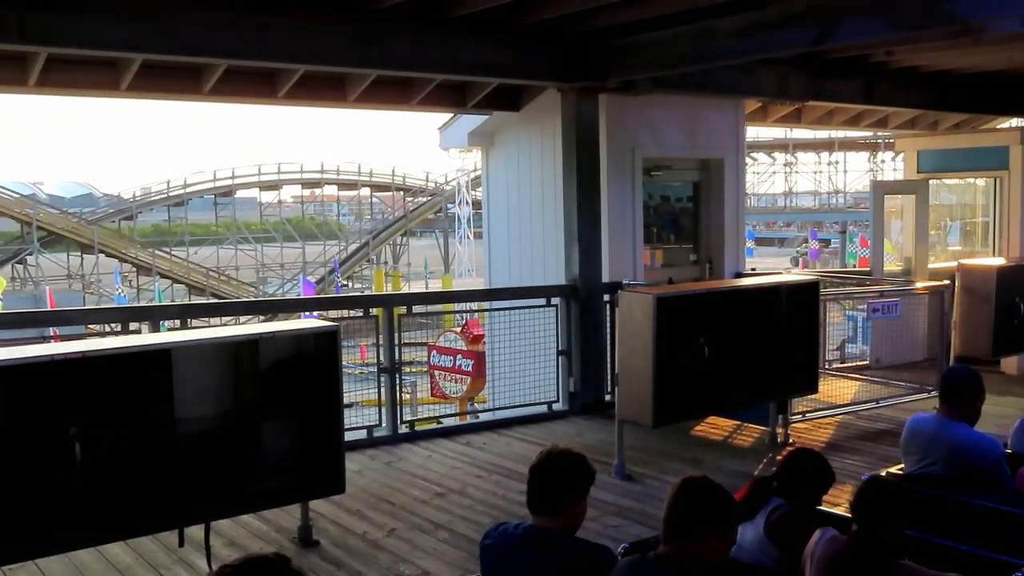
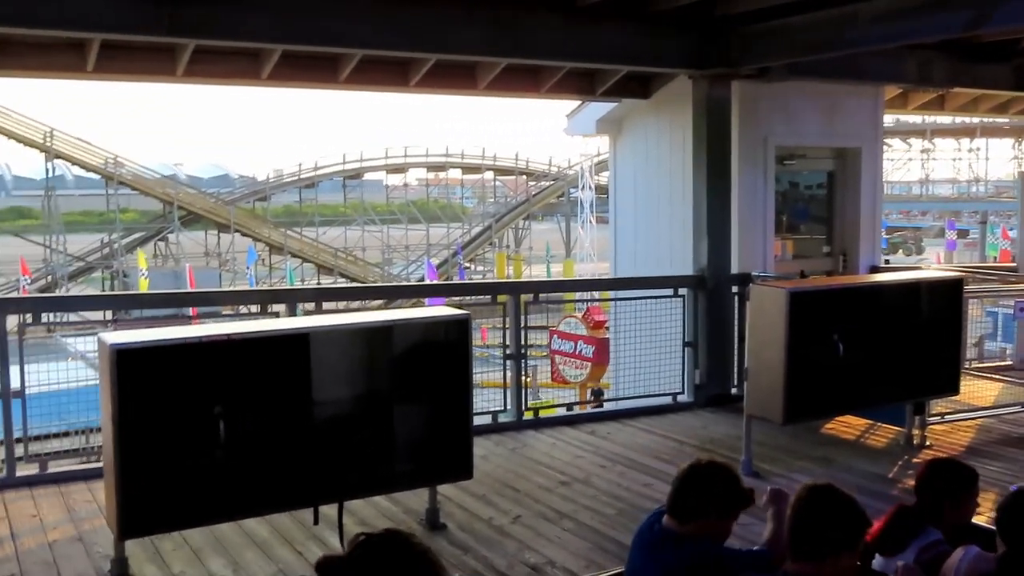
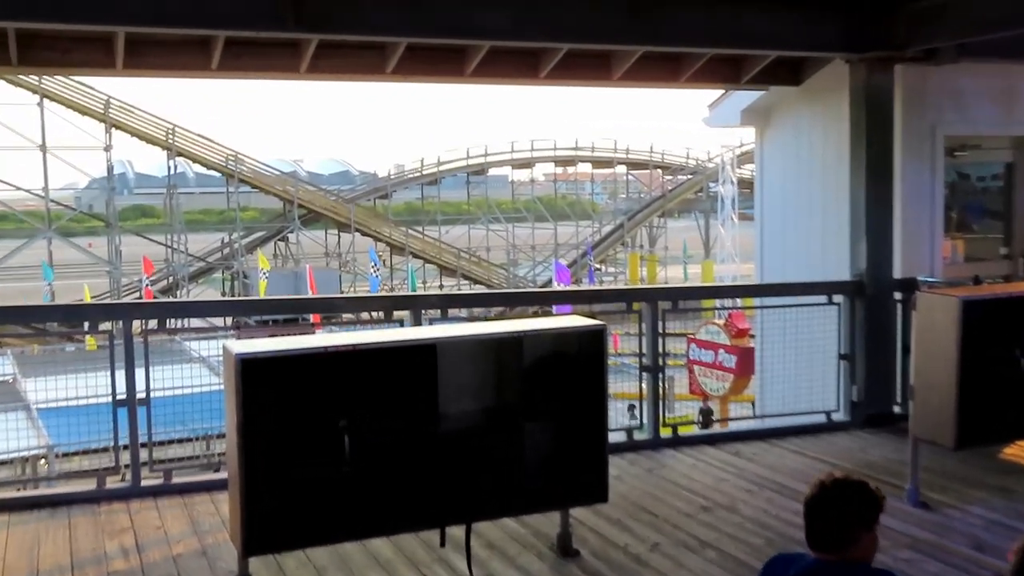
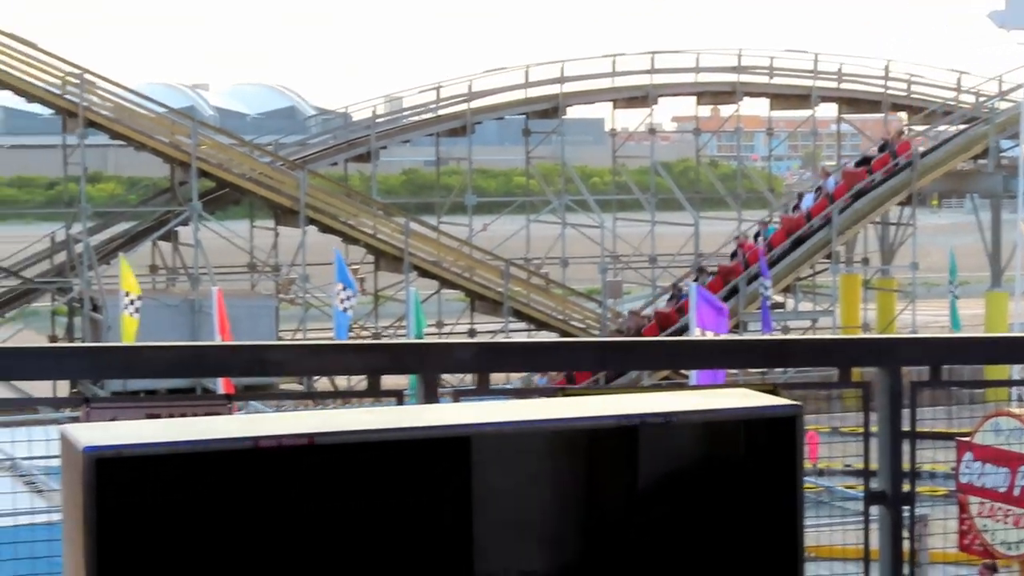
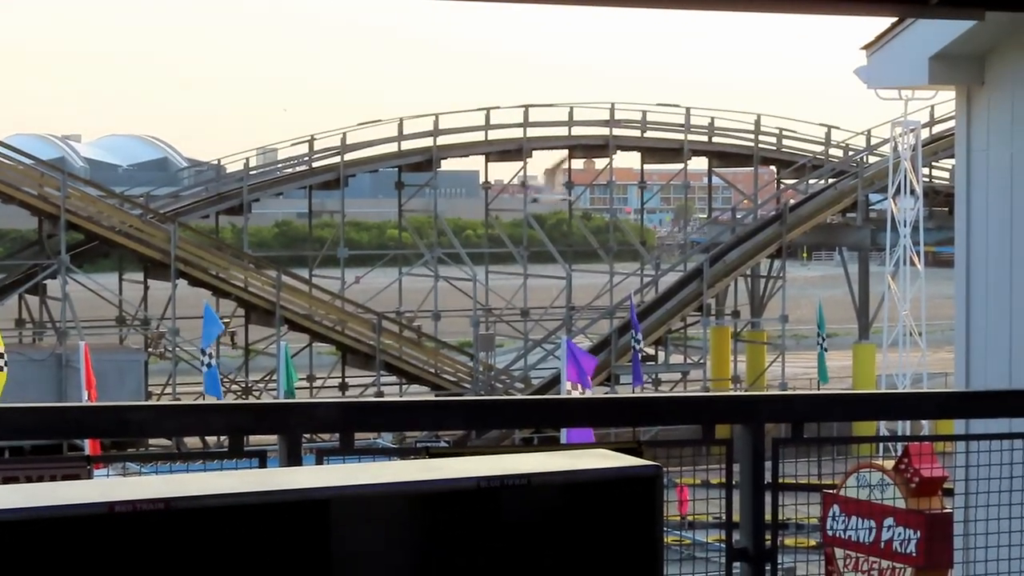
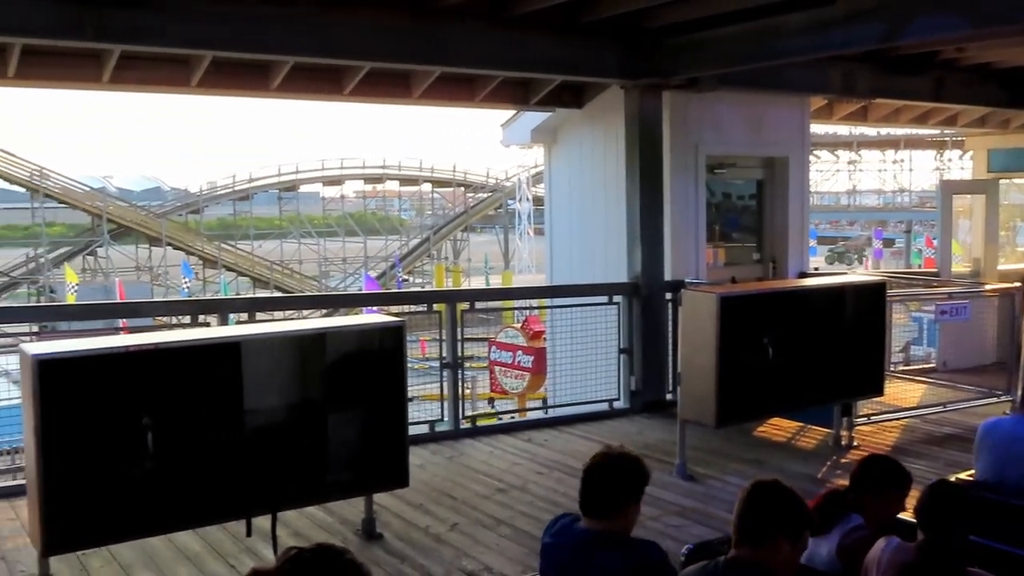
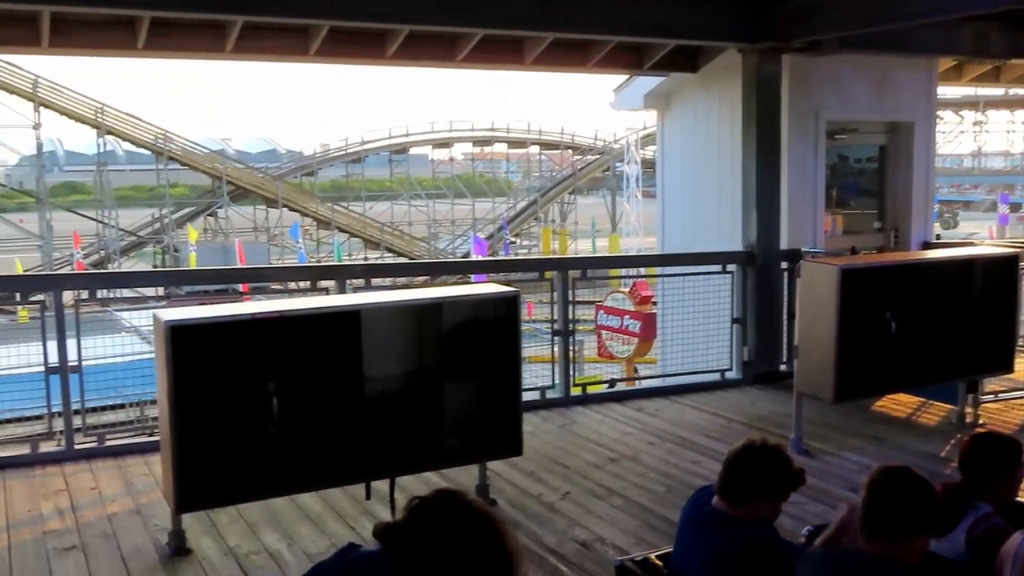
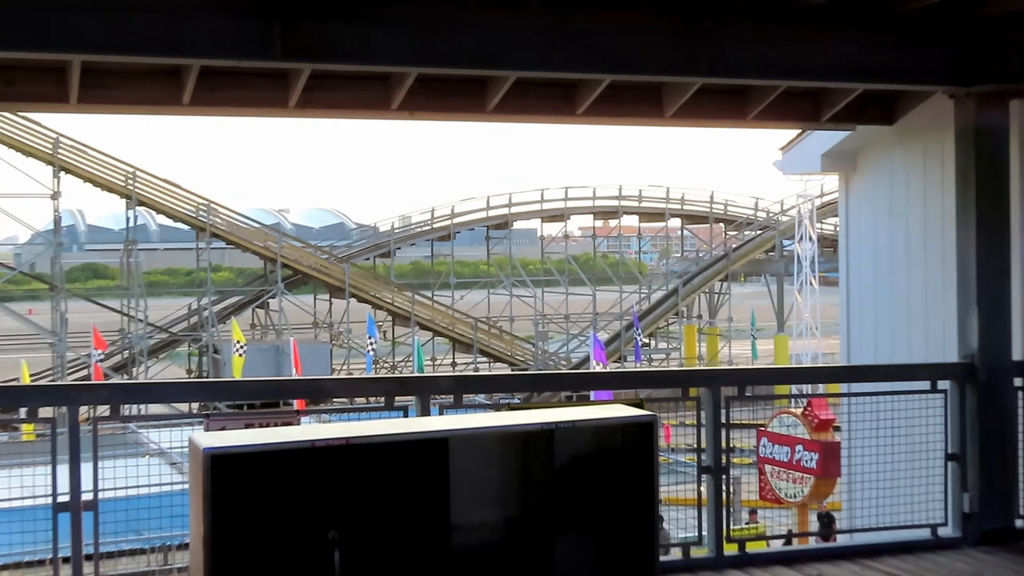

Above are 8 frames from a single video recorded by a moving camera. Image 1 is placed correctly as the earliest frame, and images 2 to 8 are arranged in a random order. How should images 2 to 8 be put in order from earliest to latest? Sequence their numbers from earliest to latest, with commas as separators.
6, 2, 7, 3, 8, 5, 4
